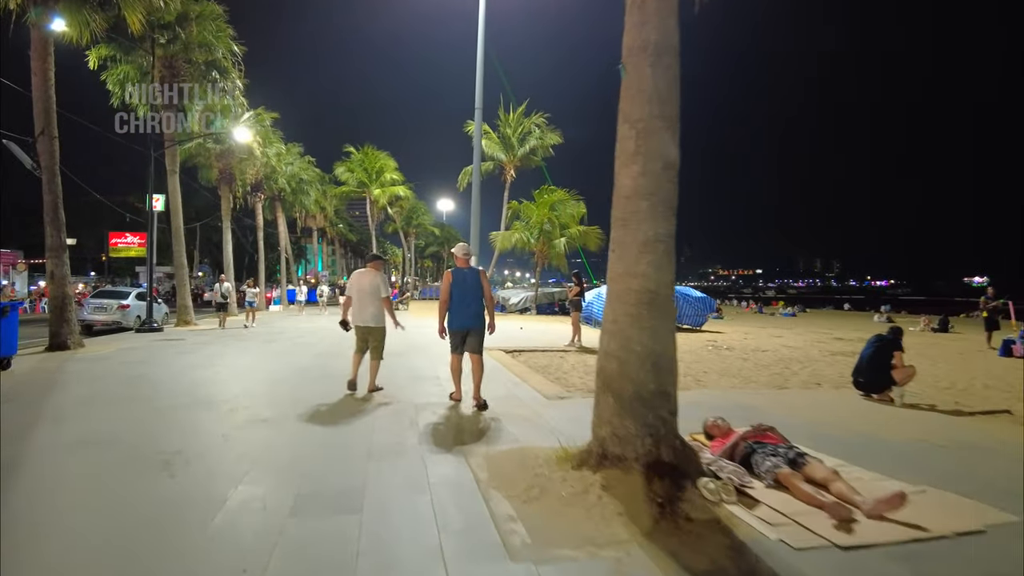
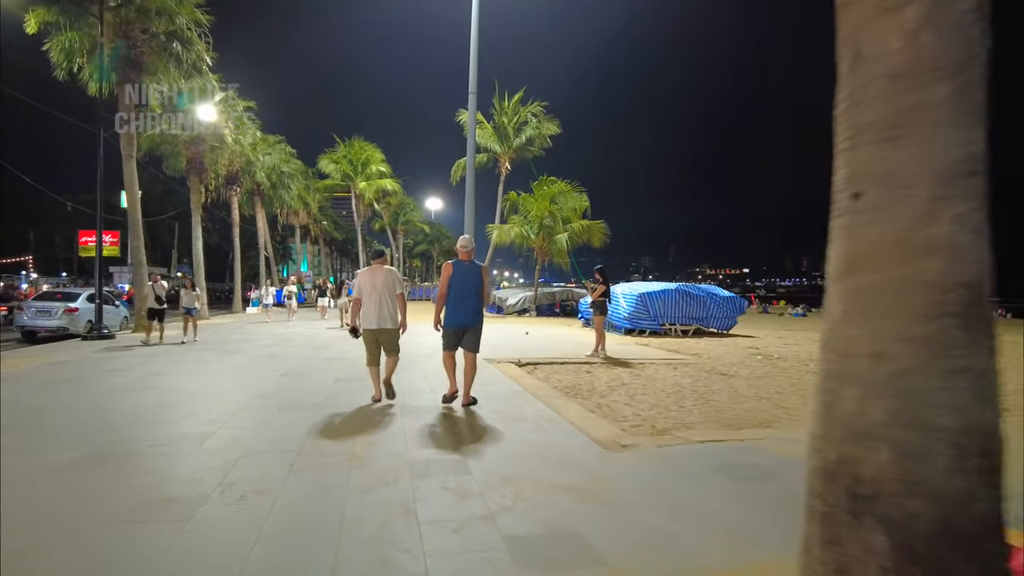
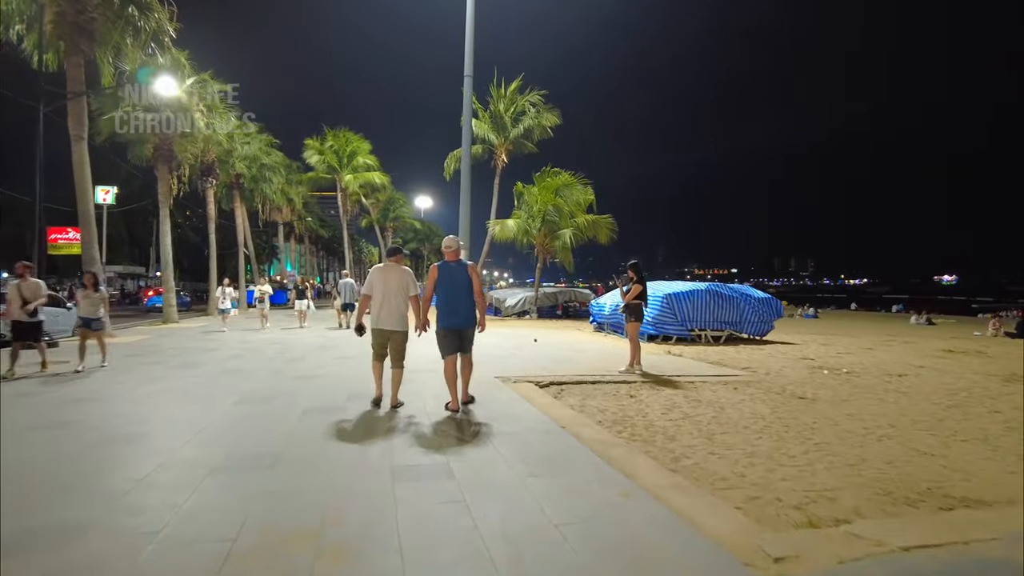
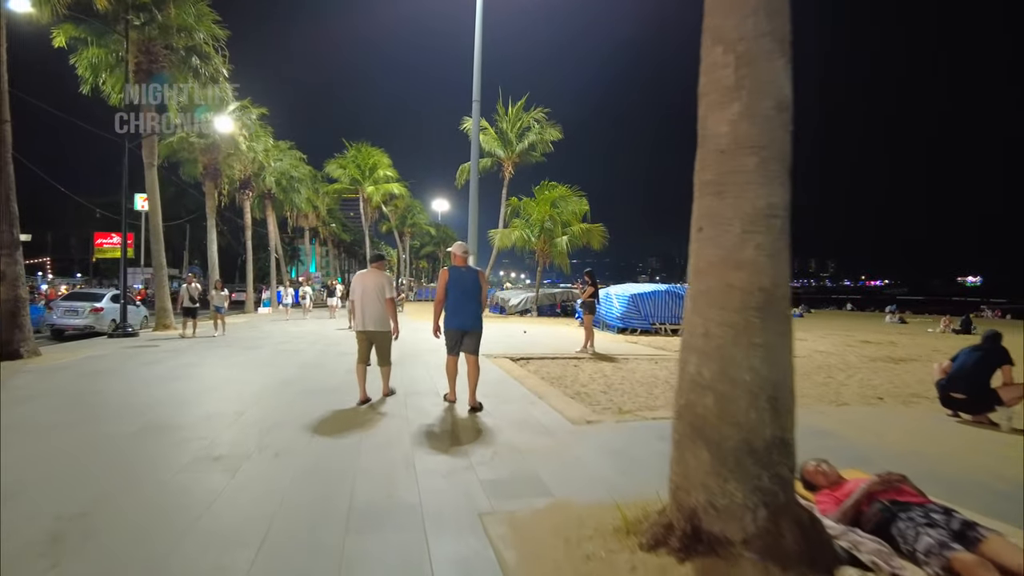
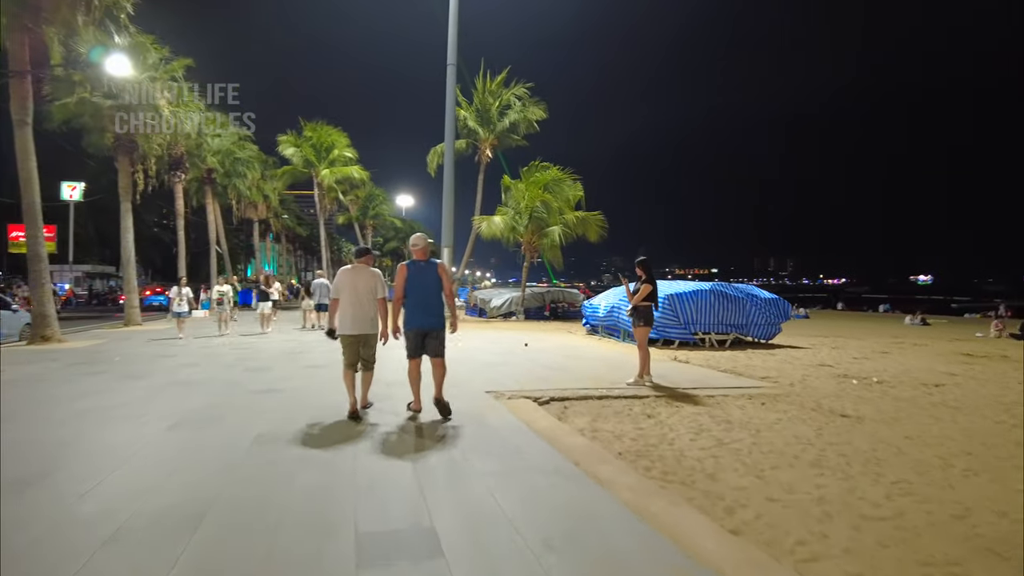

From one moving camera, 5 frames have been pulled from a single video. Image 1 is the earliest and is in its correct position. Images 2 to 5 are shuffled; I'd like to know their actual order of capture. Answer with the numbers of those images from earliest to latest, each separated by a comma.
4, 2, 3, 5
